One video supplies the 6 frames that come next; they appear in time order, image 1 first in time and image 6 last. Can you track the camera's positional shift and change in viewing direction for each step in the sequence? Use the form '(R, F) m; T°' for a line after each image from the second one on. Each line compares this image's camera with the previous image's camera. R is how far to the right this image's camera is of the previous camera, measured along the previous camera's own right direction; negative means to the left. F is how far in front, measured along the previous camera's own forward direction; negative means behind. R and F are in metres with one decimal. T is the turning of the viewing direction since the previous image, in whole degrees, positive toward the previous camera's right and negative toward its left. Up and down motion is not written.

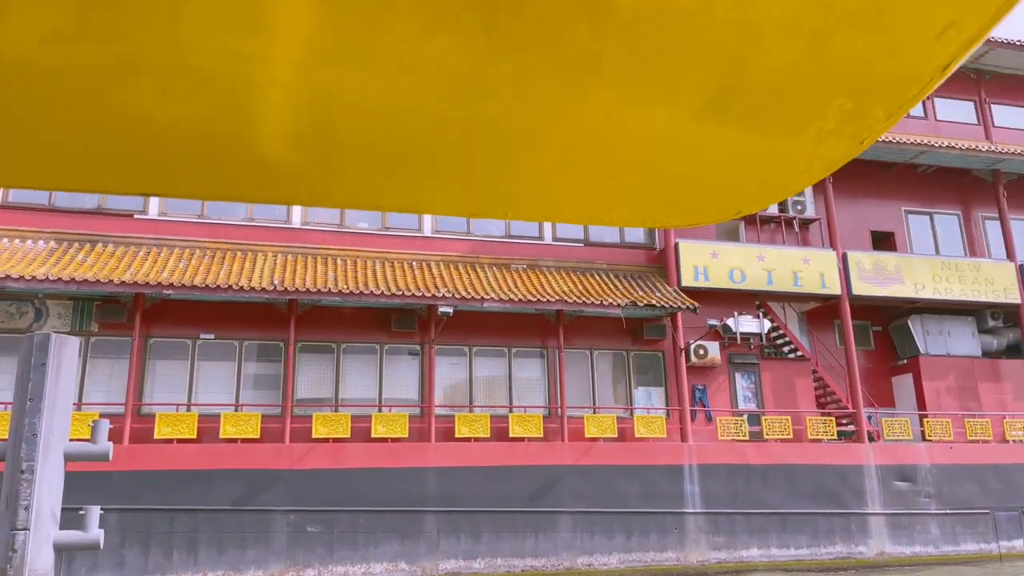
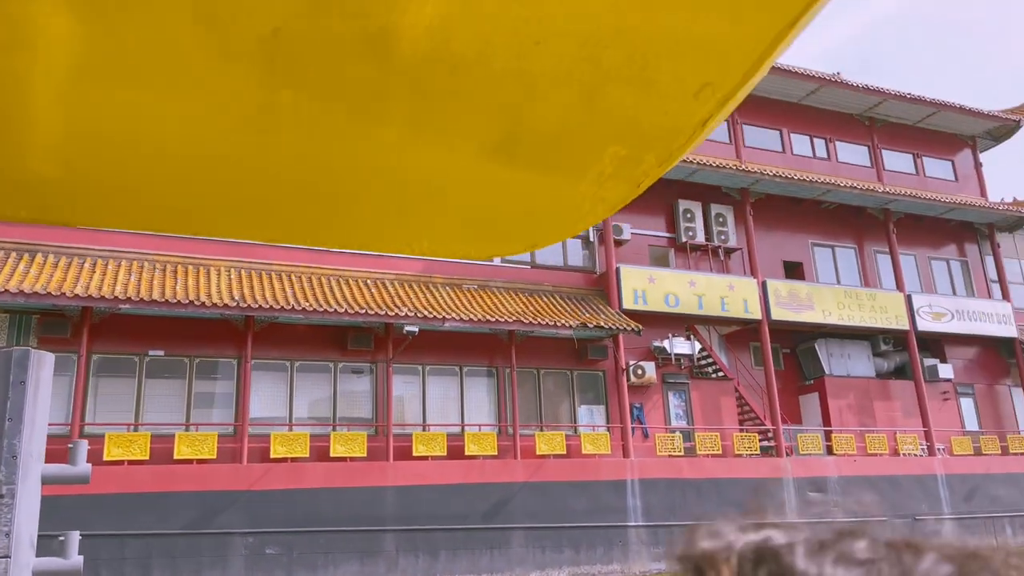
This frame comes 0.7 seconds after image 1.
(-1.4, -0.2) m; +9°
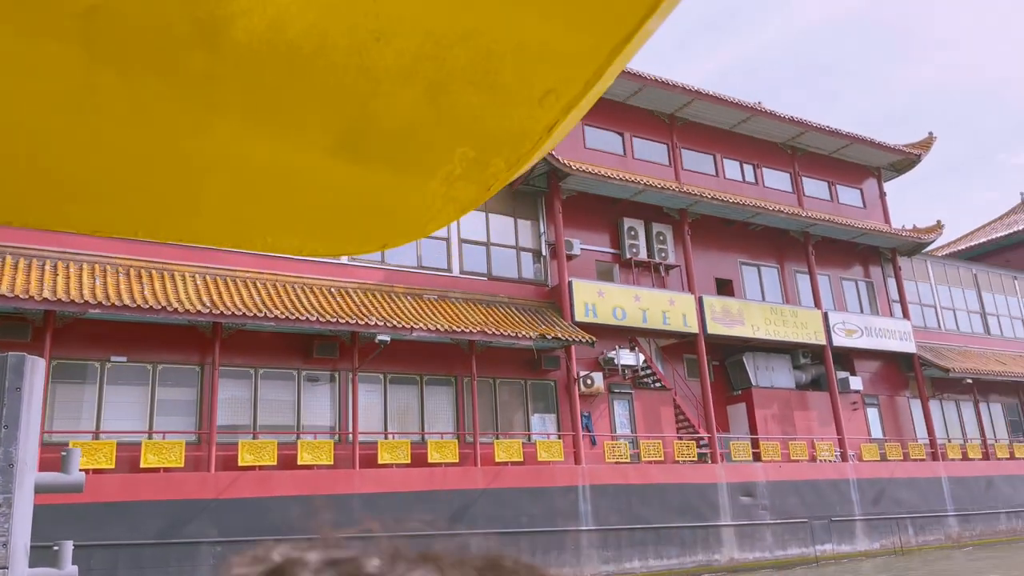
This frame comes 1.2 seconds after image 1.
(-1.1, -0.3) m; +7°
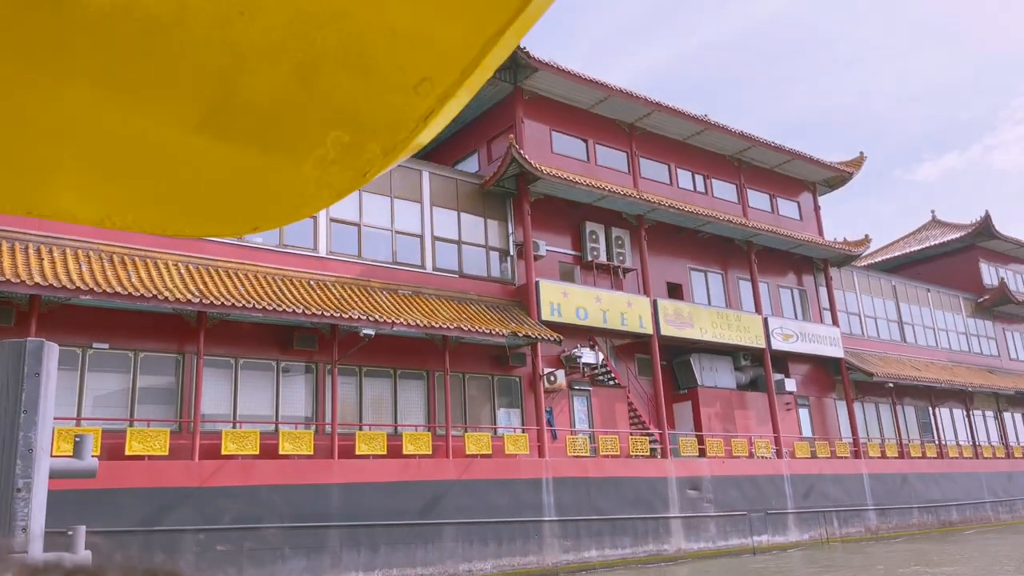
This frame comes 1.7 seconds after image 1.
(-1.0, -0.4) m; +6°
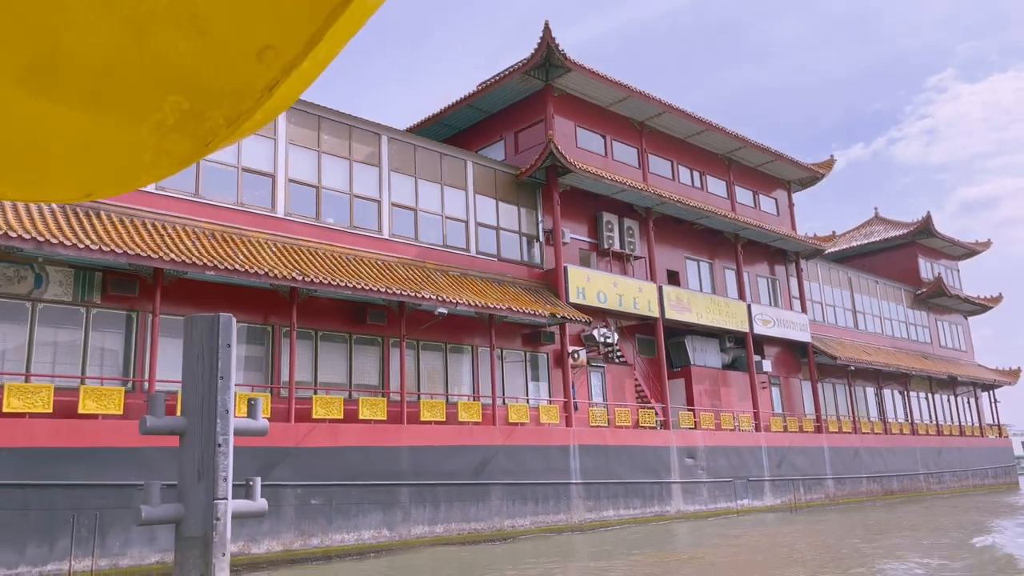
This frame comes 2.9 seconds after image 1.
(-2.3, -1.3) m; +5°
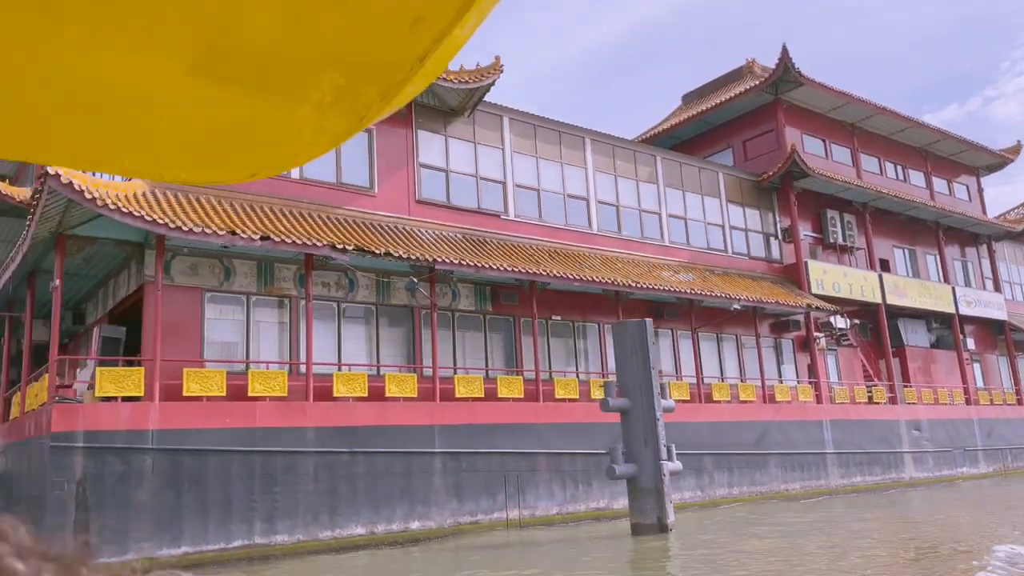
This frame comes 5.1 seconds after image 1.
(-3.8, -2.8) m; -6°
